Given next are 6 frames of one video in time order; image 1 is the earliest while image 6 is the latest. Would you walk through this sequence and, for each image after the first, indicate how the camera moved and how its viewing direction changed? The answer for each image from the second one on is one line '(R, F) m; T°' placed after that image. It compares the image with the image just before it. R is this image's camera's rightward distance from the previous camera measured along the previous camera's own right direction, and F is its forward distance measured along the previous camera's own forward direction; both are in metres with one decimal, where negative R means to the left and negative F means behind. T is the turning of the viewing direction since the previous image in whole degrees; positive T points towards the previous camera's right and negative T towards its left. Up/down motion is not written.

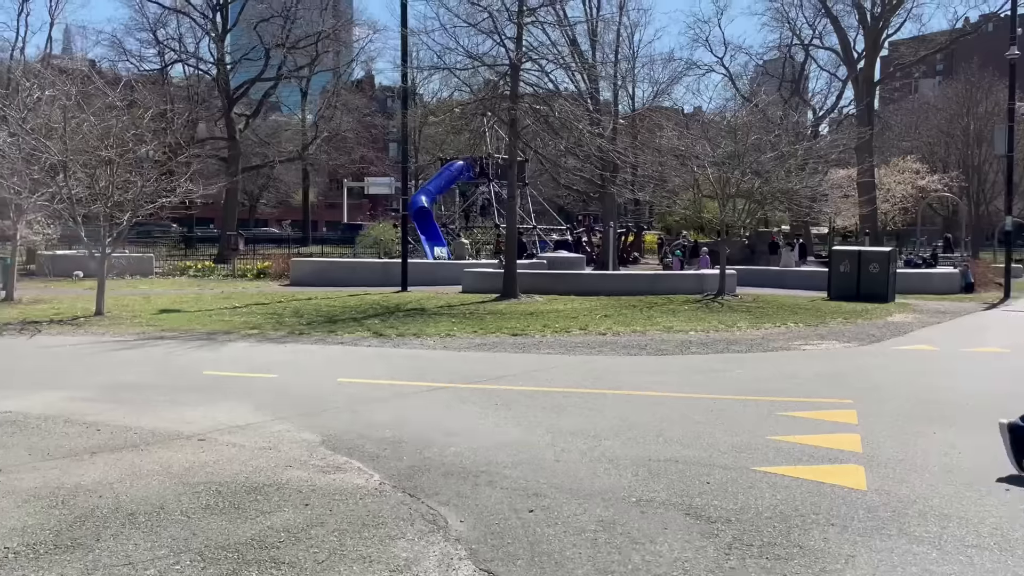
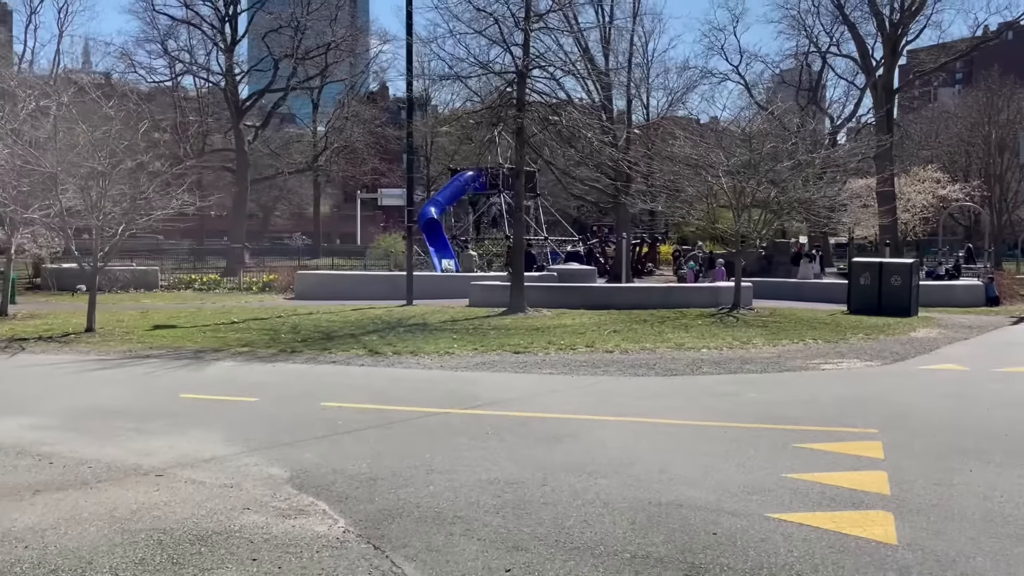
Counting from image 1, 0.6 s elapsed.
(+0.2, +0.5) m; -1°
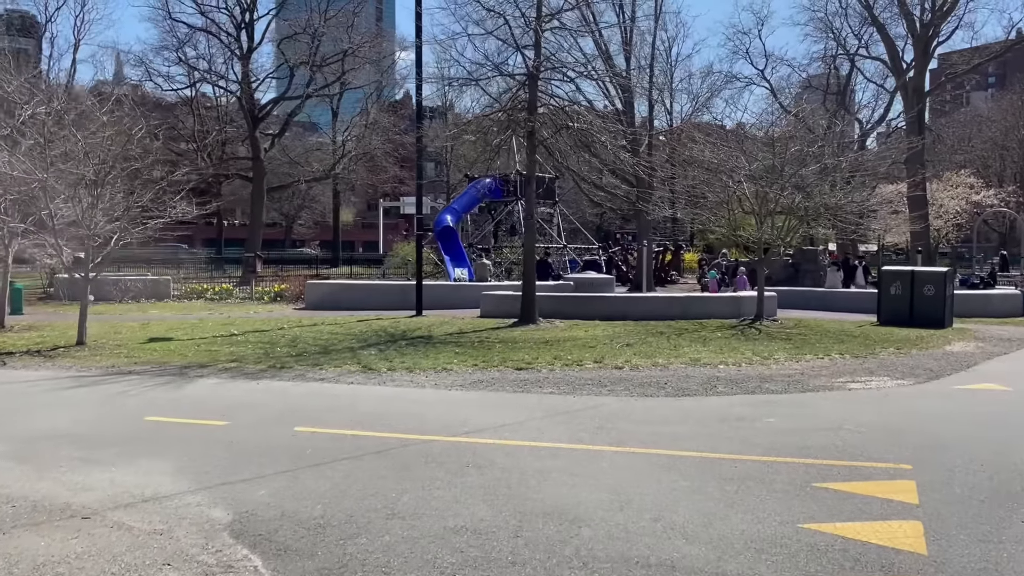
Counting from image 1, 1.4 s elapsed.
(+0.3, +0.7) m; -2°
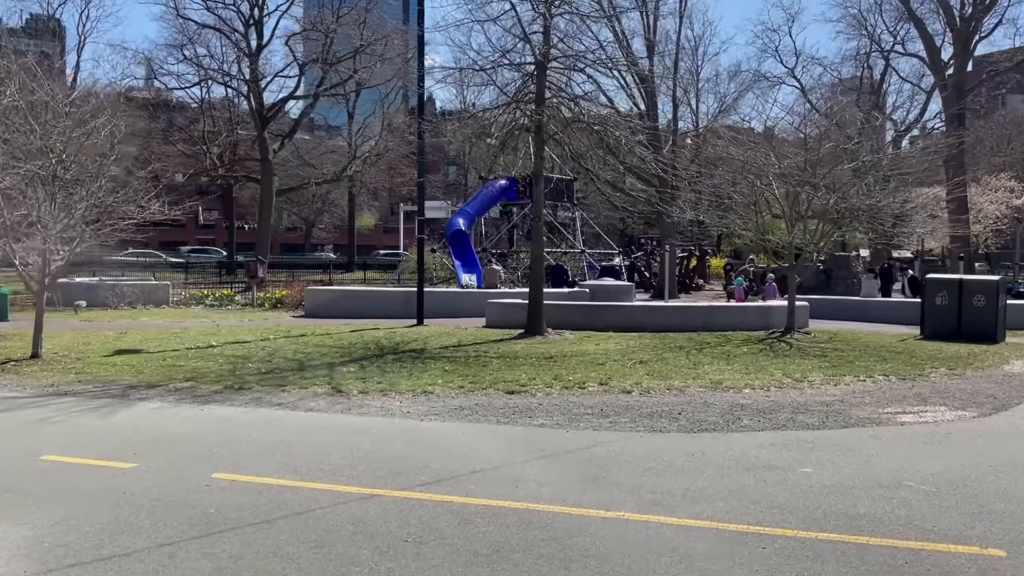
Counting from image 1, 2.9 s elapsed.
(+0.4, +1.4) m; -2°
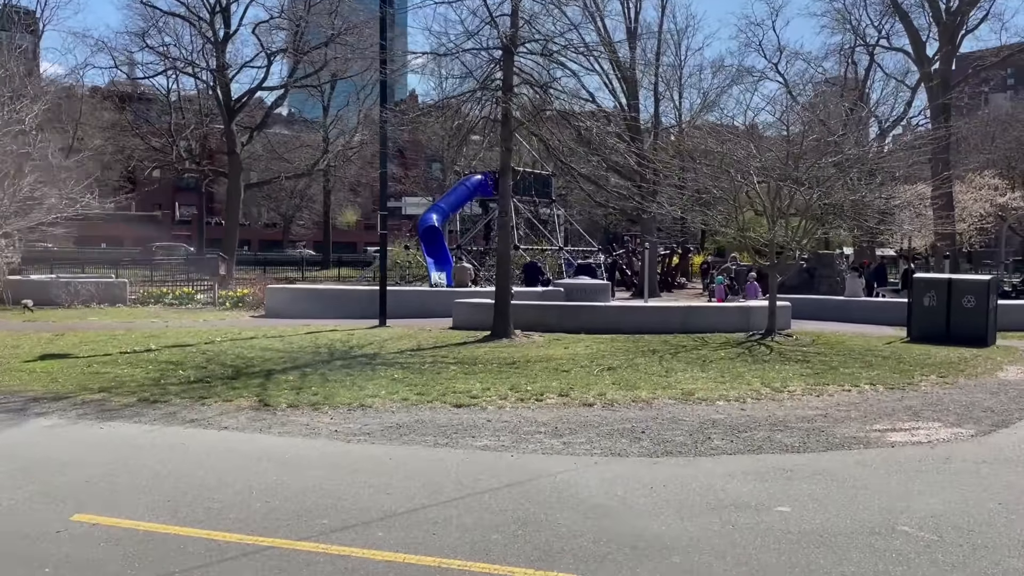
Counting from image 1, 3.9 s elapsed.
(+0.4, +0.9) m; +1°
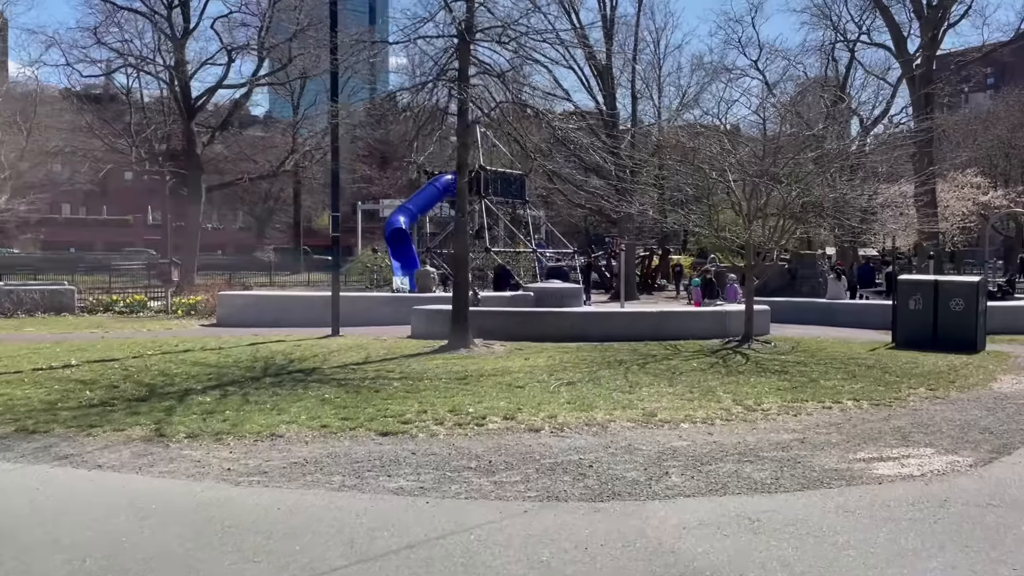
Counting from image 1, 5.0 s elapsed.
(+0.4, +1.0) m; +1°
